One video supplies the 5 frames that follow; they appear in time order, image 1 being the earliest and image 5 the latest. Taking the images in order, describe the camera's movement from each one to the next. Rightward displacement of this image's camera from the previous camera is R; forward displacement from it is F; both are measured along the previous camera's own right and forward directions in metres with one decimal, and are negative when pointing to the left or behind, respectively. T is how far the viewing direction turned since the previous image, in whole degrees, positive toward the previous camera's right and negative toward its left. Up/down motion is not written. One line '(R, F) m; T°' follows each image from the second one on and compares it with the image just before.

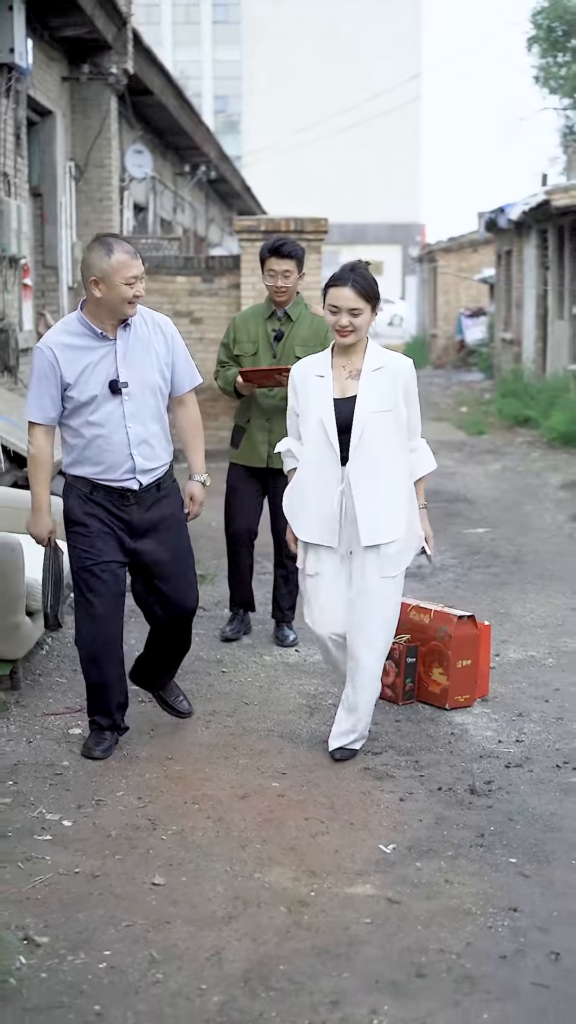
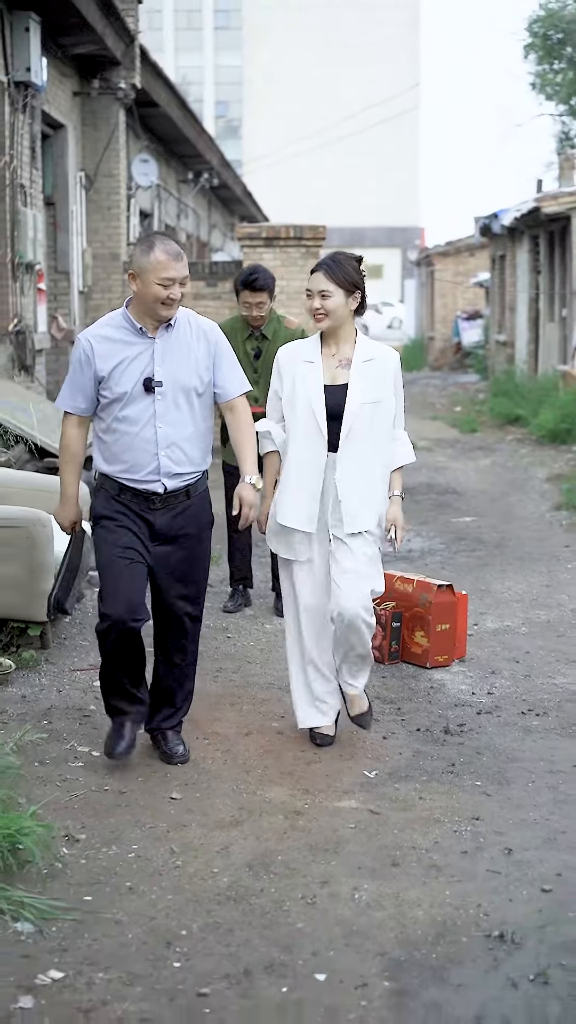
(0.0, -0.6) m; 0°
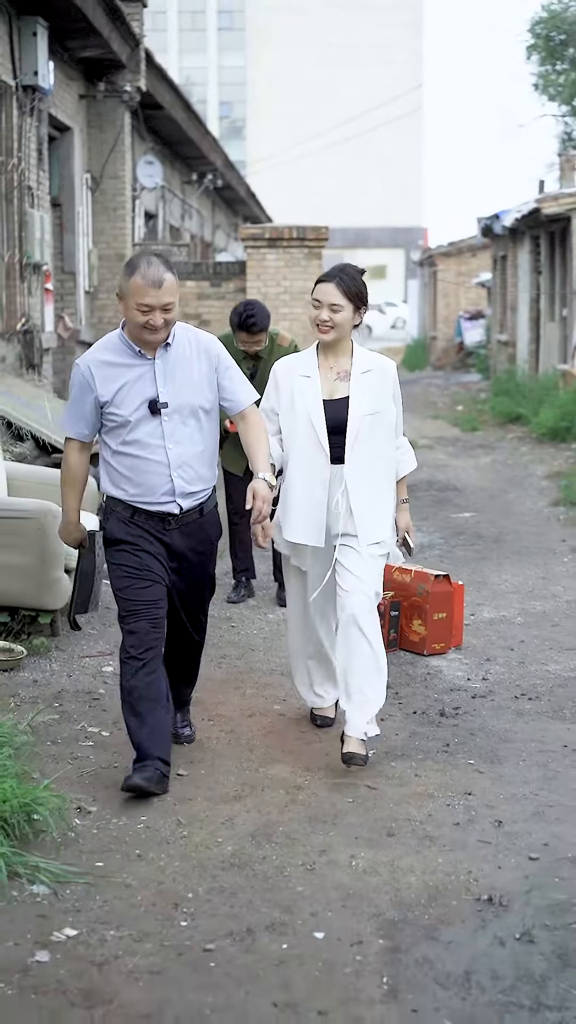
(0.0, -0.2) m; 0°
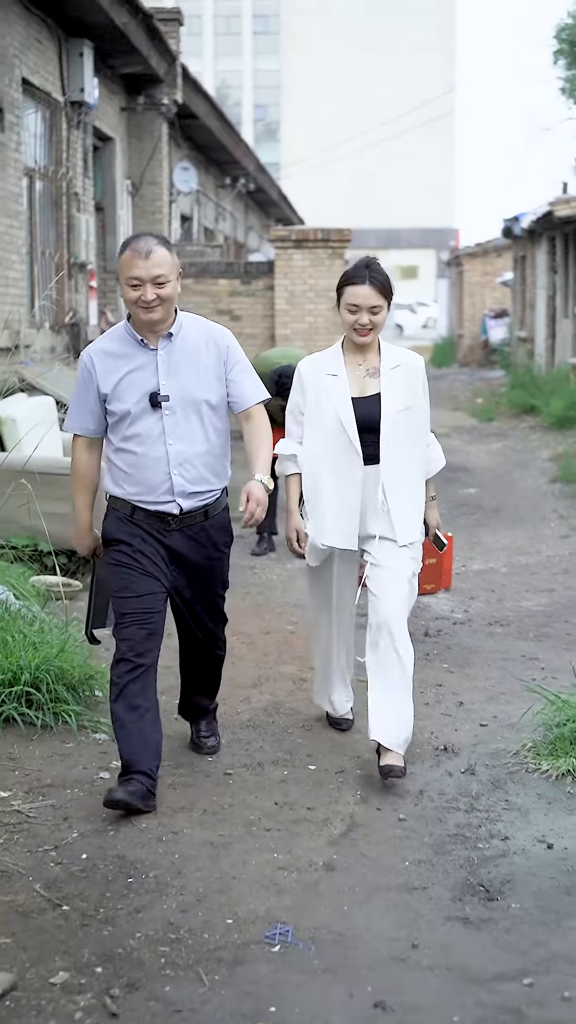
(+0.1, -1.0) m; -1°
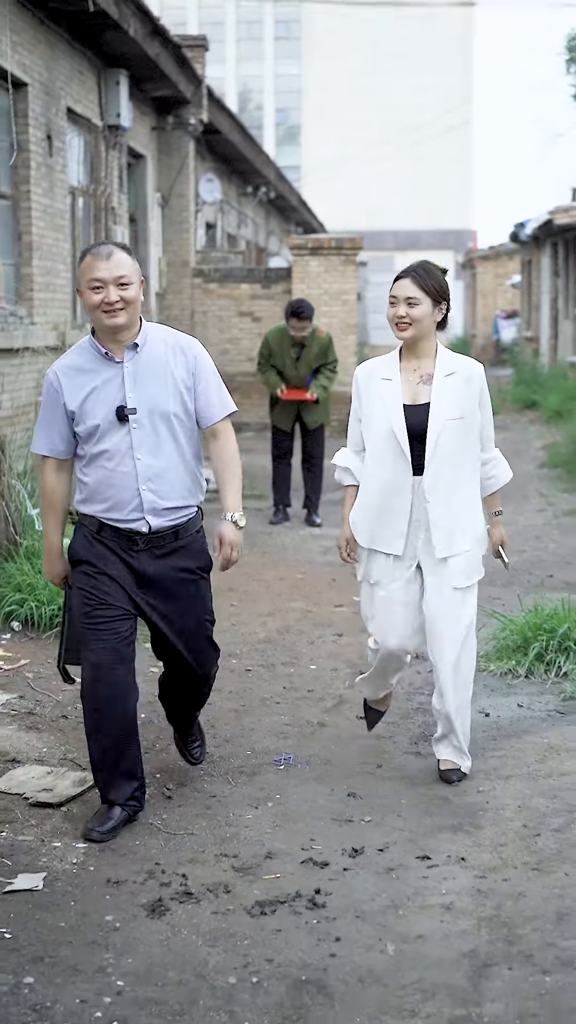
(0.0, -1.3) m; -1°
